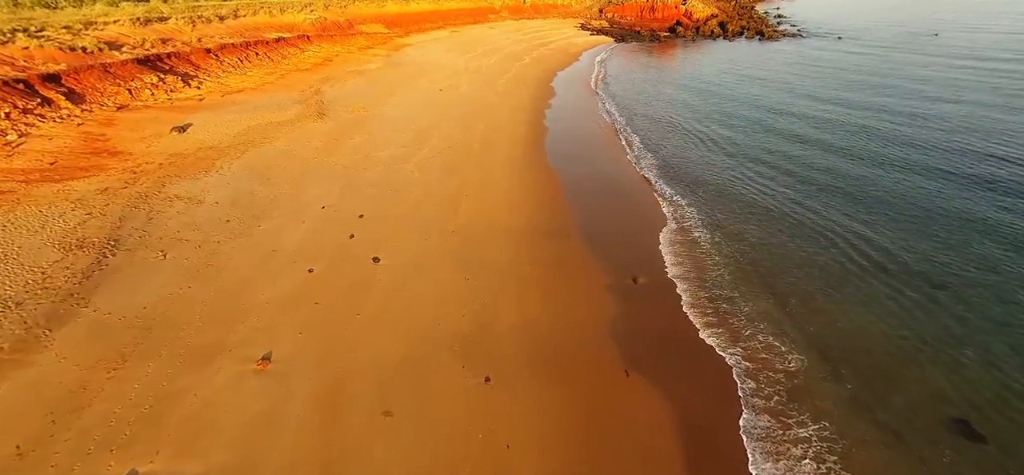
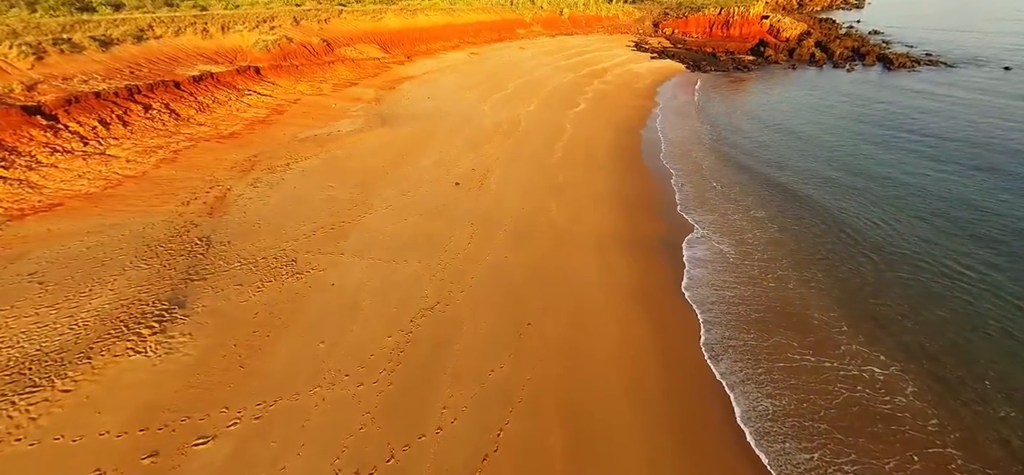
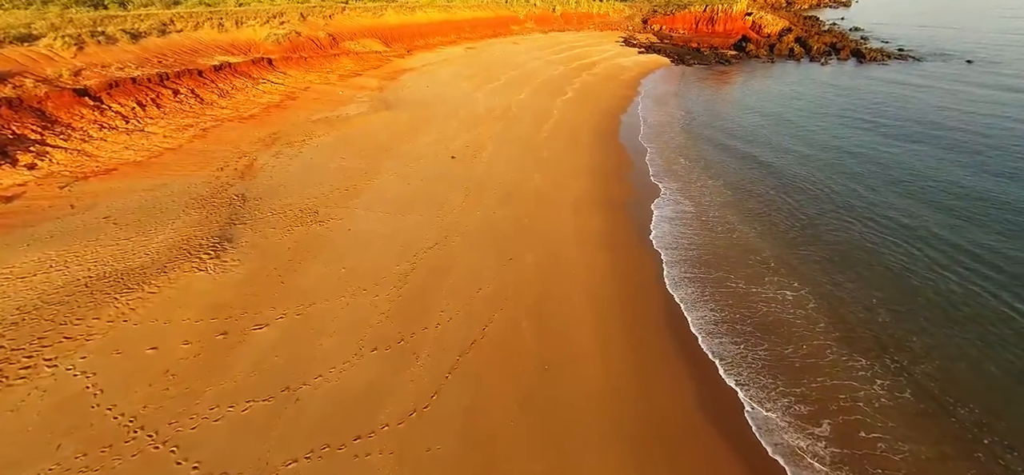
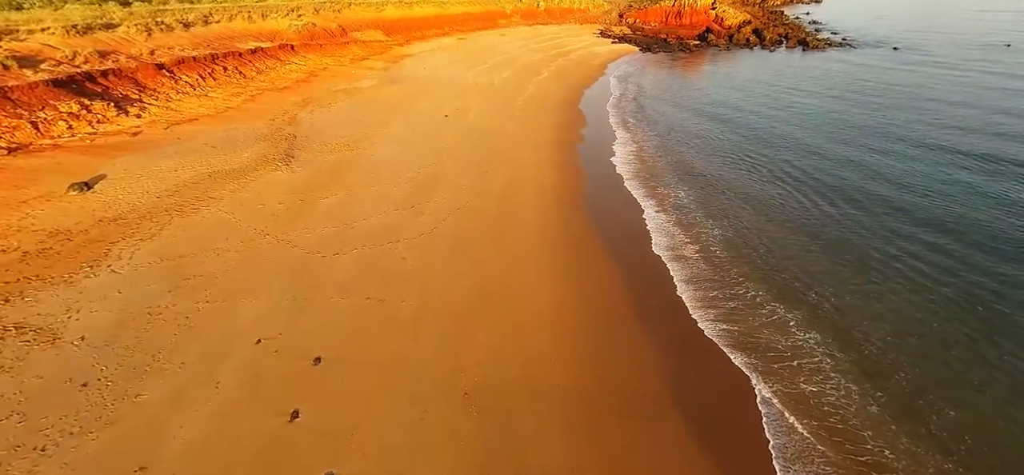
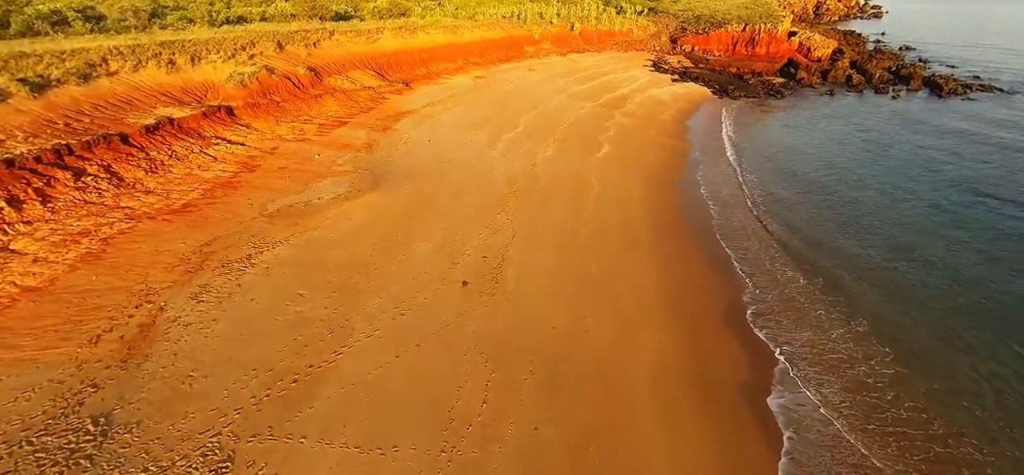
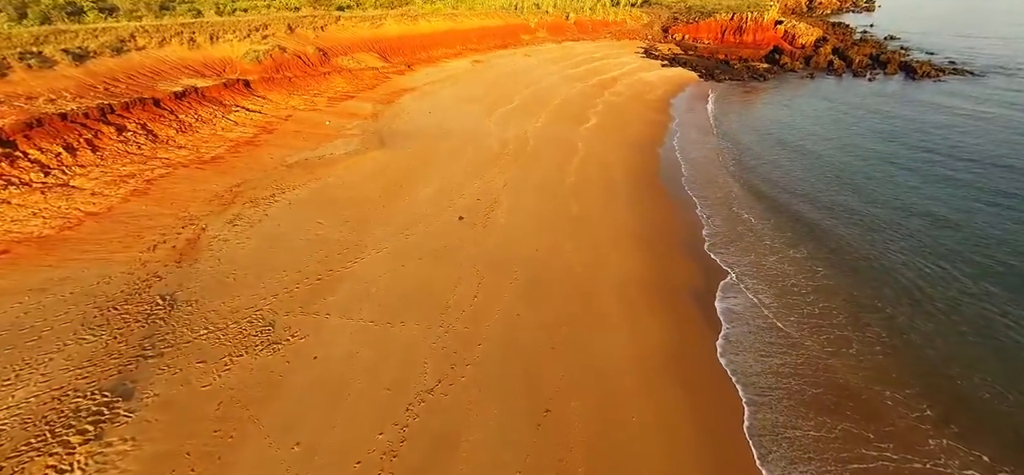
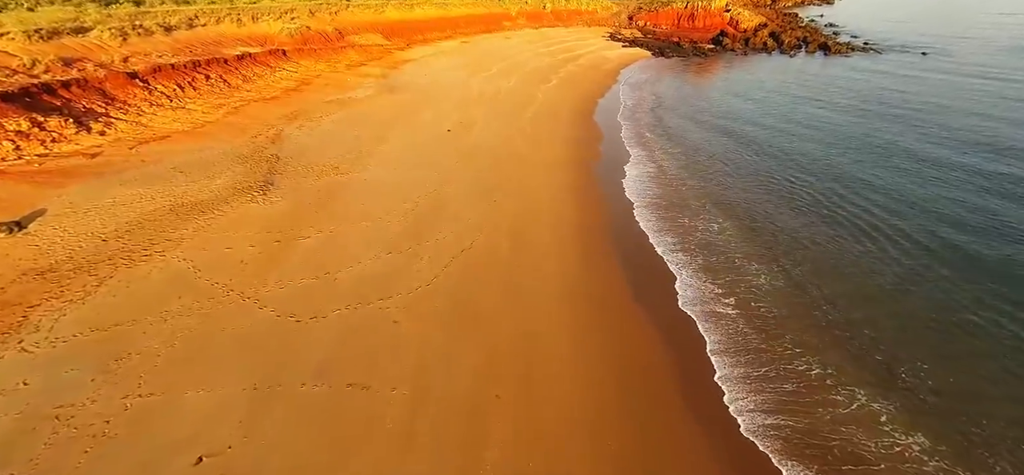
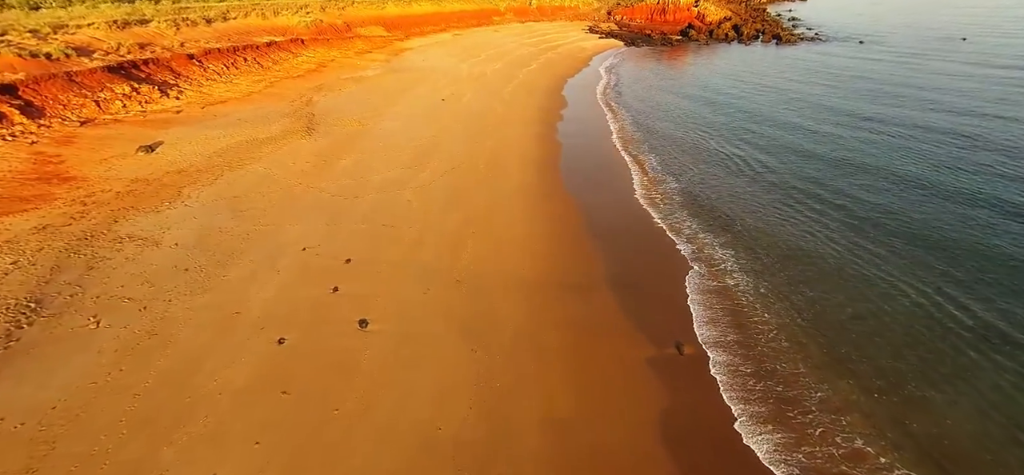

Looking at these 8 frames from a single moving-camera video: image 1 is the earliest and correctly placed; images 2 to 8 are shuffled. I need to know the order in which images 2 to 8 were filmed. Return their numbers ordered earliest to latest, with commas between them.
8, 4, 7, 3, 2, 6, 5
